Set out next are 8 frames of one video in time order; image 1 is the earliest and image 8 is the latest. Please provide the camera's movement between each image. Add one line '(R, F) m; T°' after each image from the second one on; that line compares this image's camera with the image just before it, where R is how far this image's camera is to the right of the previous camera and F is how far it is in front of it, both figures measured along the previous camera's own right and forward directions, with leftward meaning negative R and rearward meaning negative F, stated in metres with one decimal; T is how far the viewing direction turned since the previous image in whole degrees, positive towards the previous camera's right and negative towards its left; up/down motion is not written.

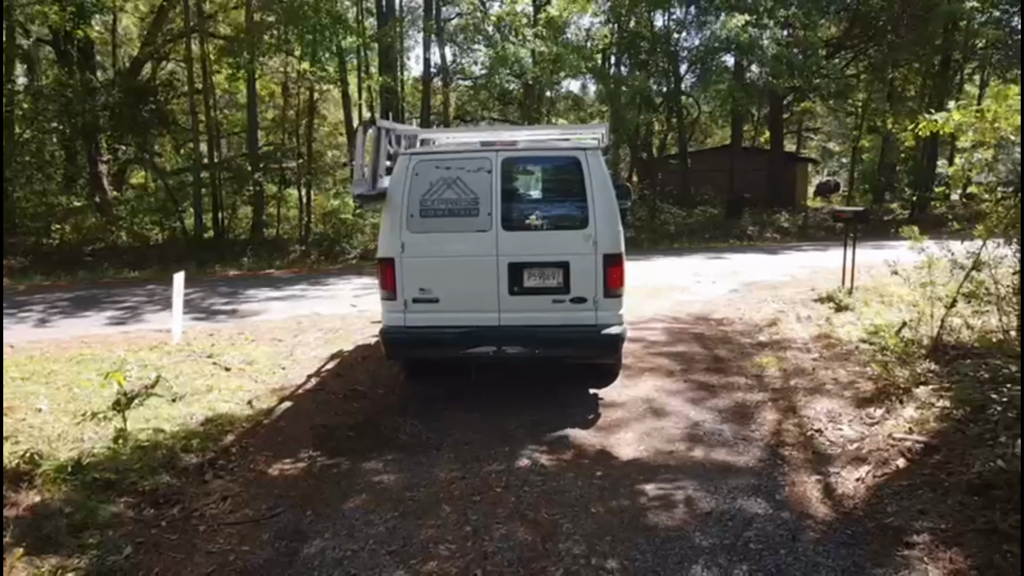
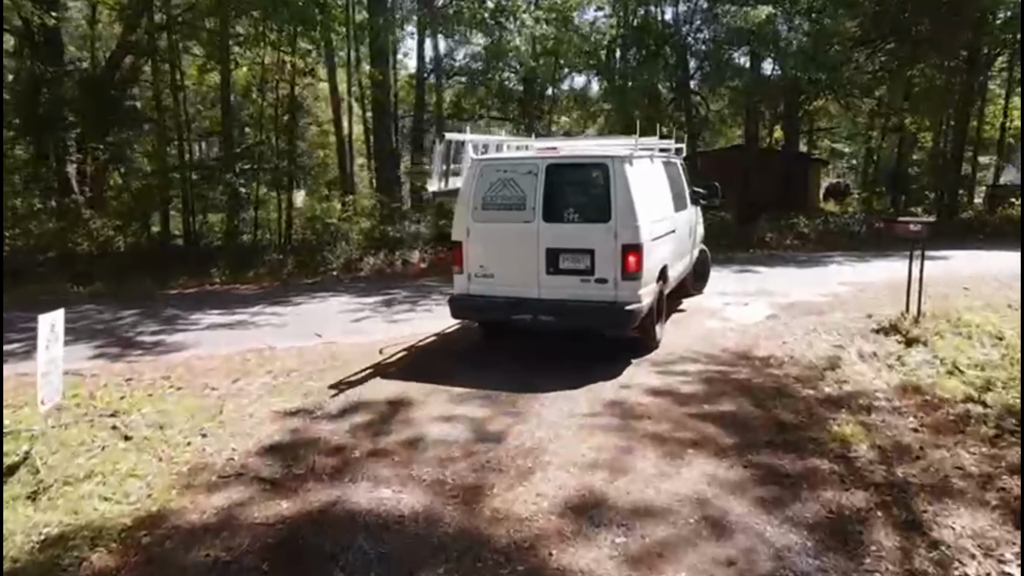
(0.0, +1.8) m; 0°
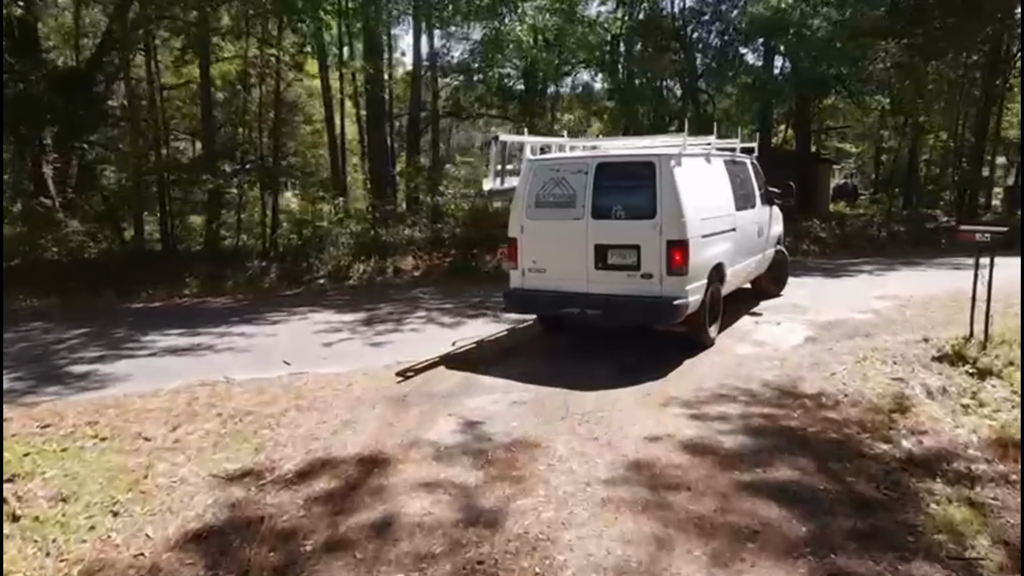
(0.0, +1.3) m; 0°
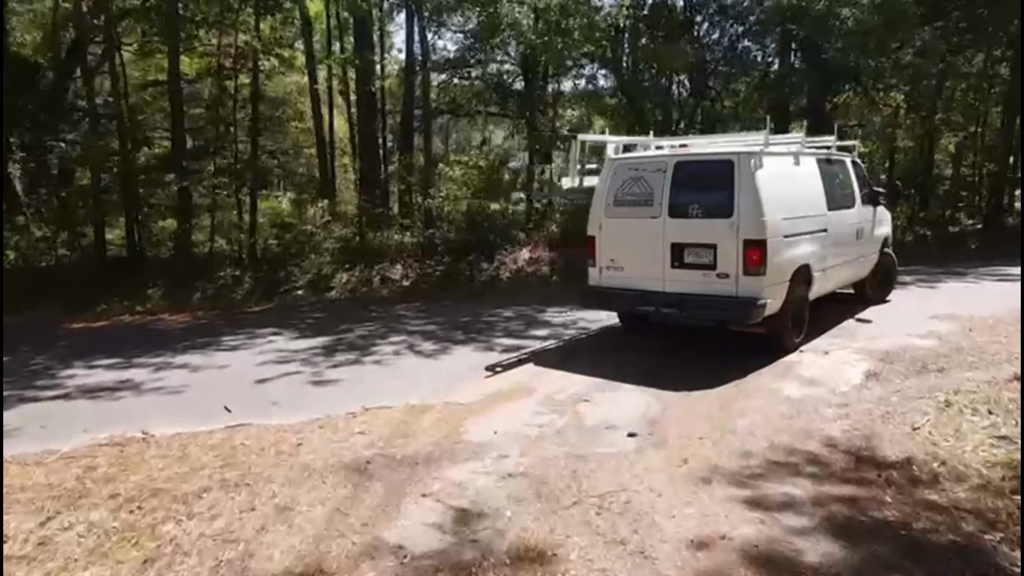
(0.0, +1.5) m; 0°
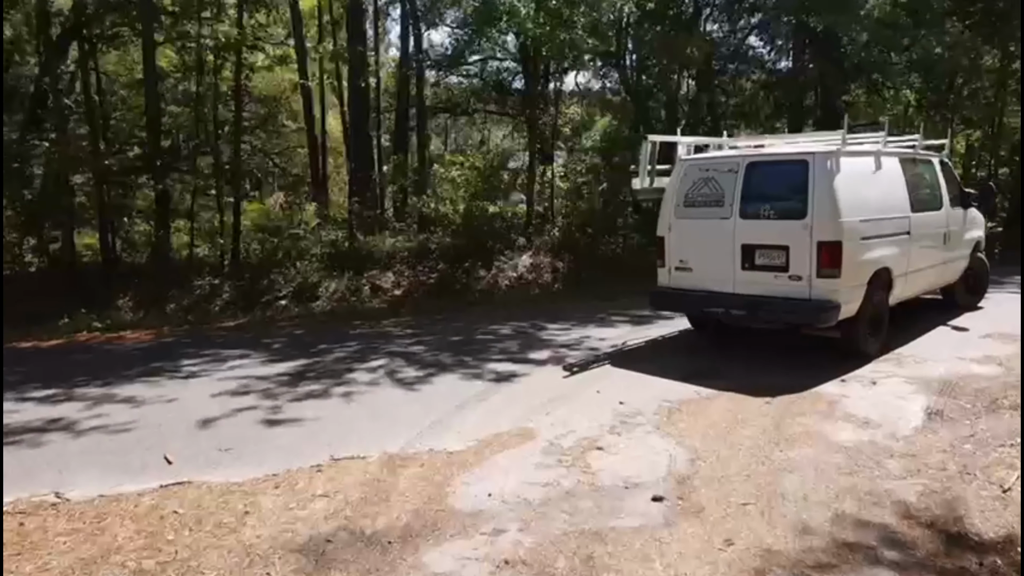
(0.0, +1.0) m; 0°
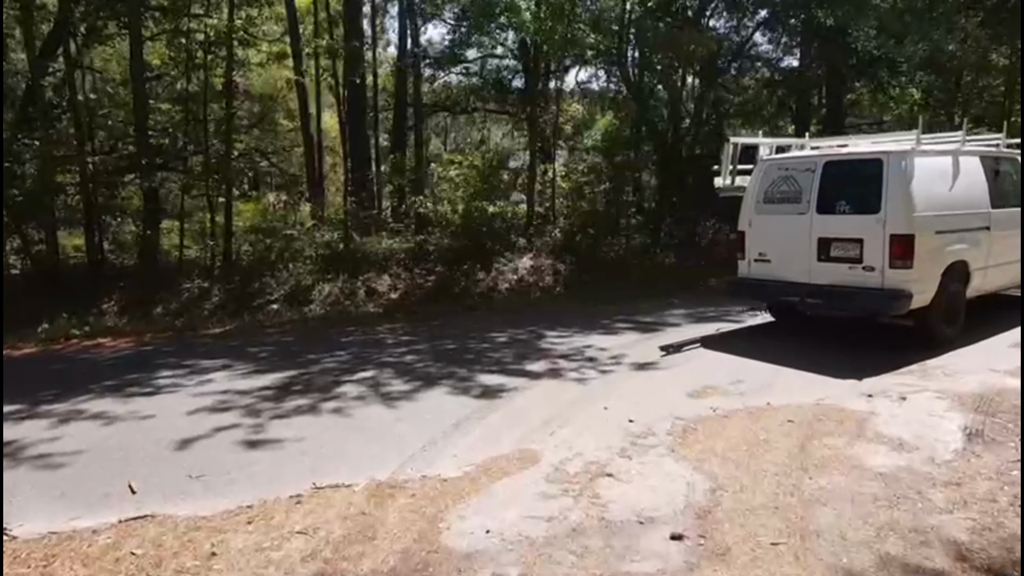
(0.0, +0.5) m; 0°
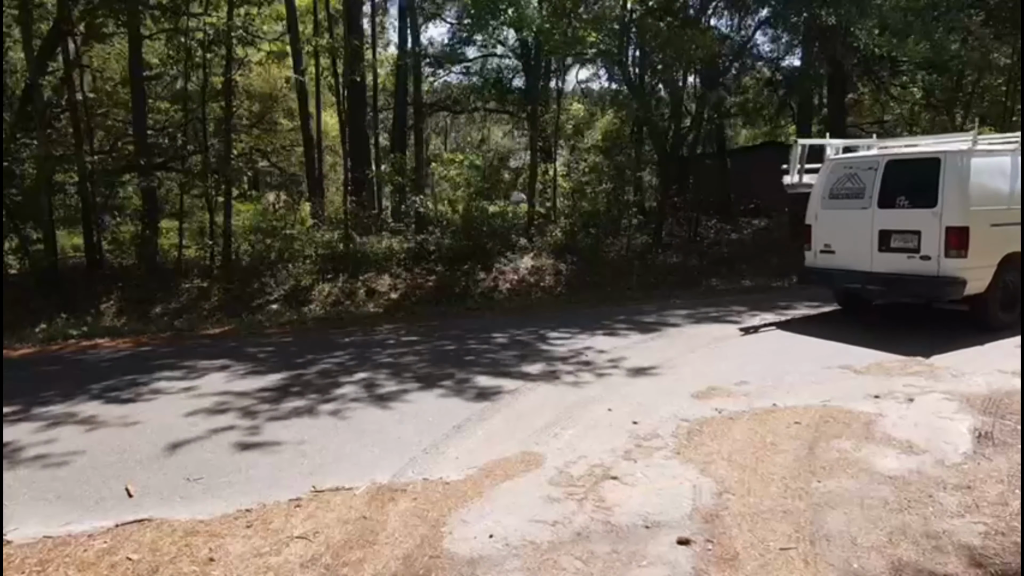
(0.0, +0.1) m; 0°
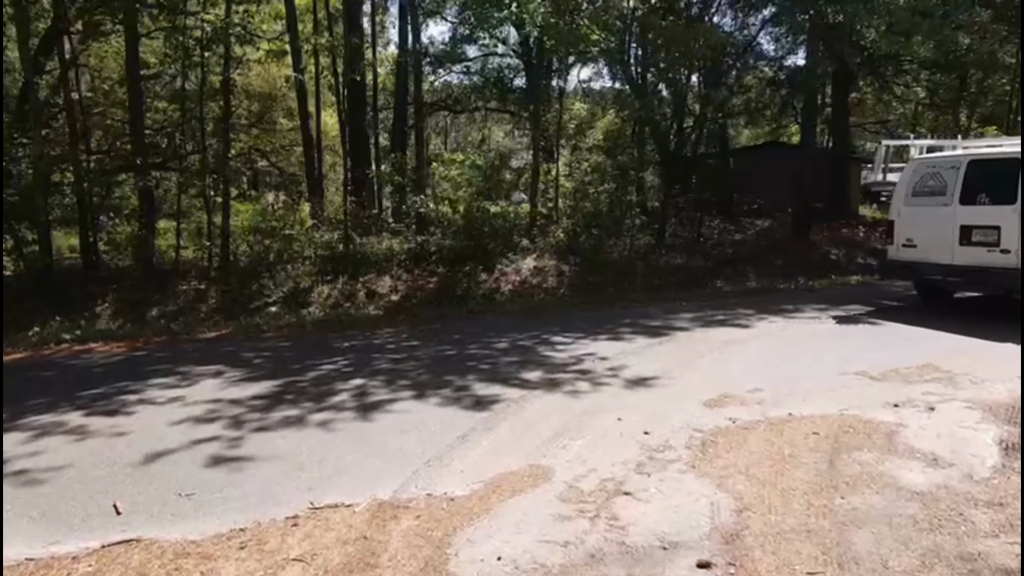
(0.0, +0.2) m; 0°
